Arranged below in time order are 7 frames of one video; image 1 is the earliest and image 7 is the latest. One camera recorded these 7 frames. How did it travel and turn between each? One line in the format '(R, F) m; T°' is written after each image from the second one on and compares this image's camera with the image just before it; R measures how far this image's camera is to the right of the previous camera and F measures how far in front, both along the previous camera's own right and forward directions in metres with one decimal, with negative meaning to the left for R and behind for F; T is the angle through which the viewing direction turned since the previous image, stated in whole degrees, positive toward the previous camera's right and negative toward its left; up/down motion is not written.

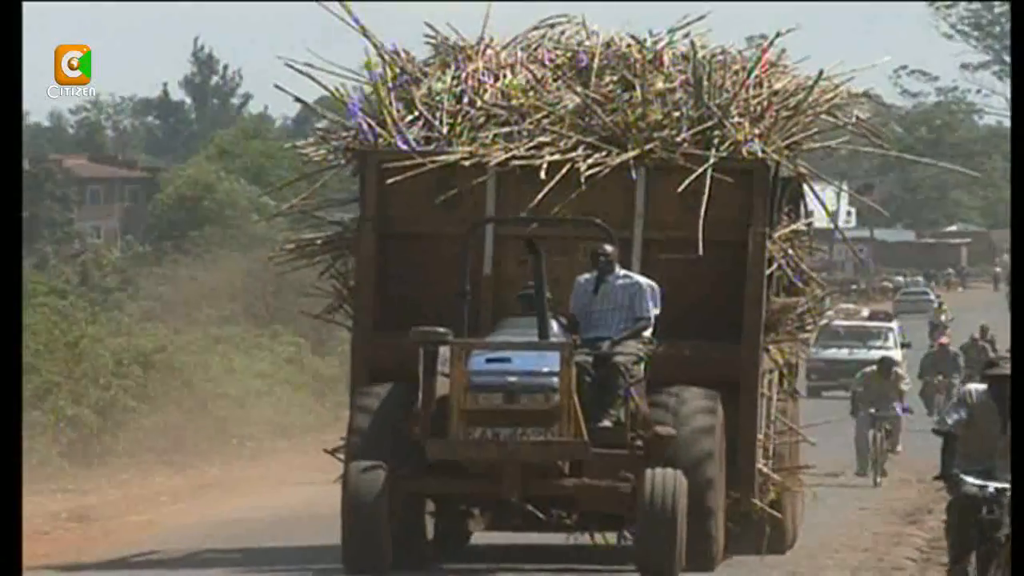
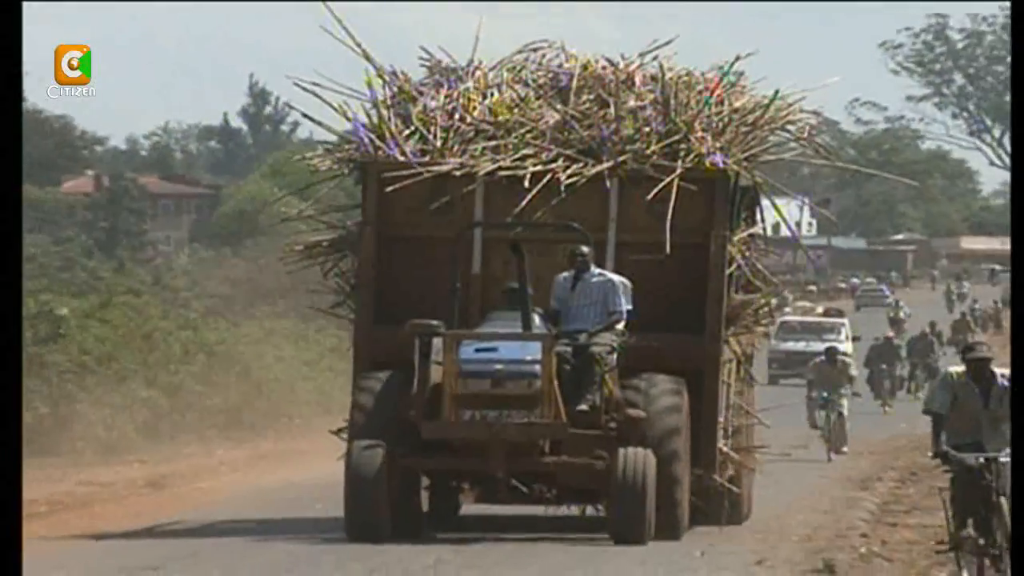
(+0.4, -1.4) m; -1°
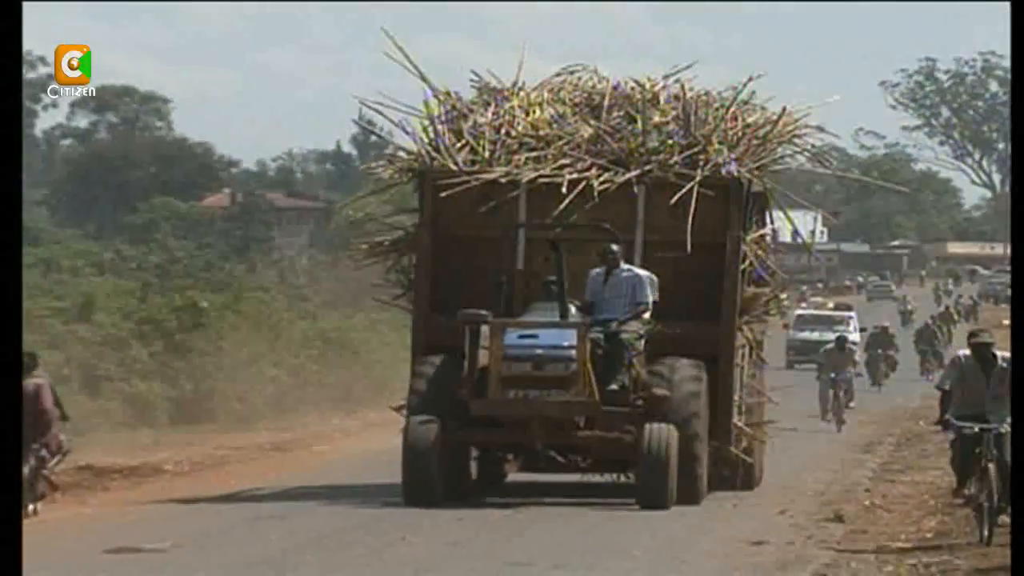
(0.0, -1.8) m; -1°
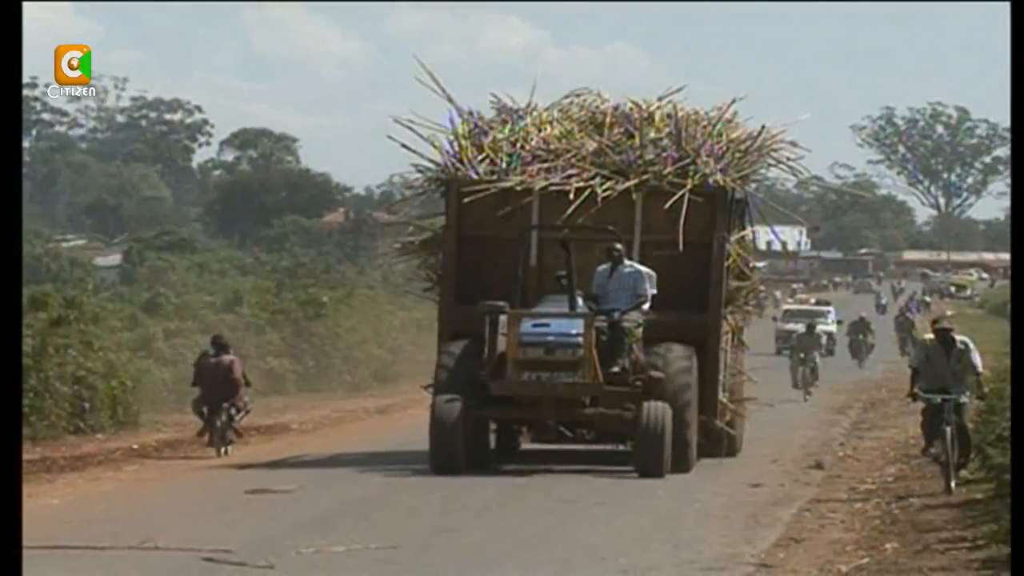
(-0.4, -2.3) m; +1°
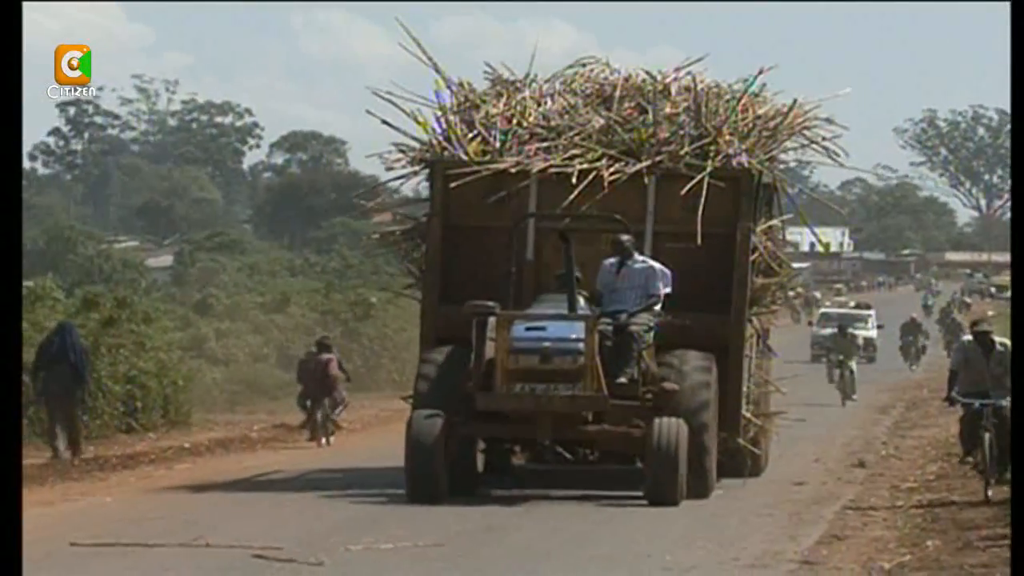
(+0.5, +2.3) m; -2°
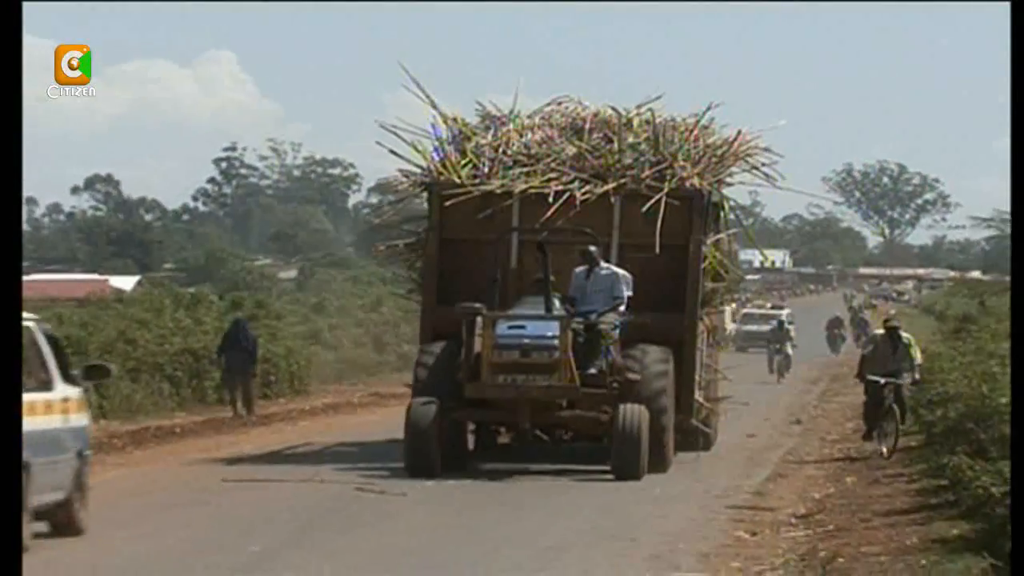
(-0.5, -2.6) m; +2°
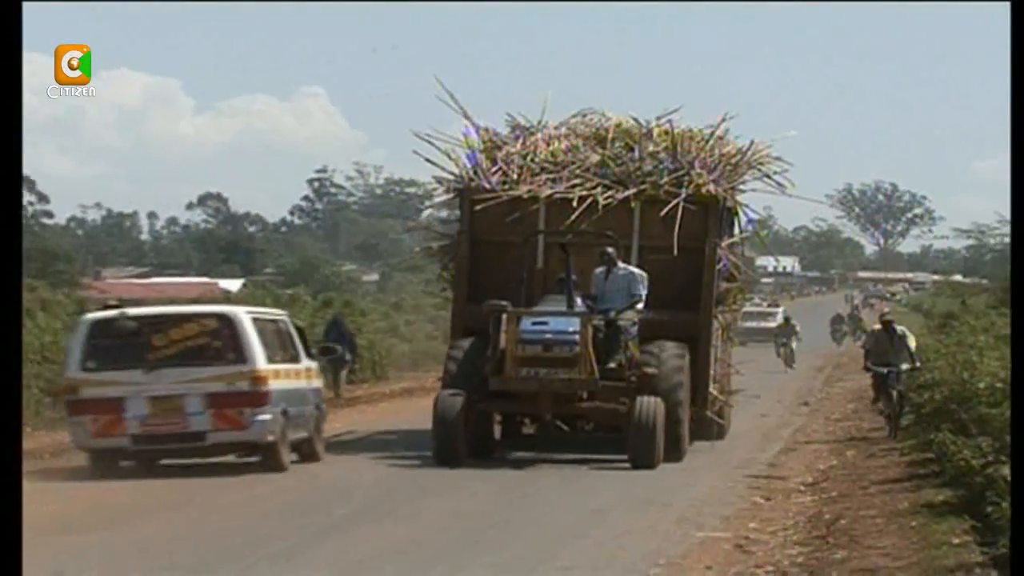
(-0.2, -1.3) m; 0°
